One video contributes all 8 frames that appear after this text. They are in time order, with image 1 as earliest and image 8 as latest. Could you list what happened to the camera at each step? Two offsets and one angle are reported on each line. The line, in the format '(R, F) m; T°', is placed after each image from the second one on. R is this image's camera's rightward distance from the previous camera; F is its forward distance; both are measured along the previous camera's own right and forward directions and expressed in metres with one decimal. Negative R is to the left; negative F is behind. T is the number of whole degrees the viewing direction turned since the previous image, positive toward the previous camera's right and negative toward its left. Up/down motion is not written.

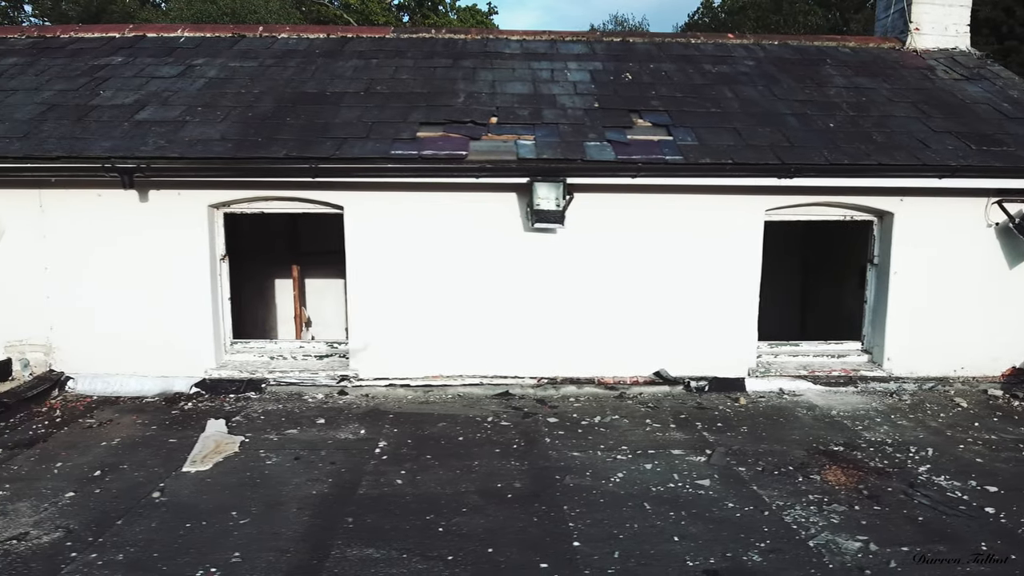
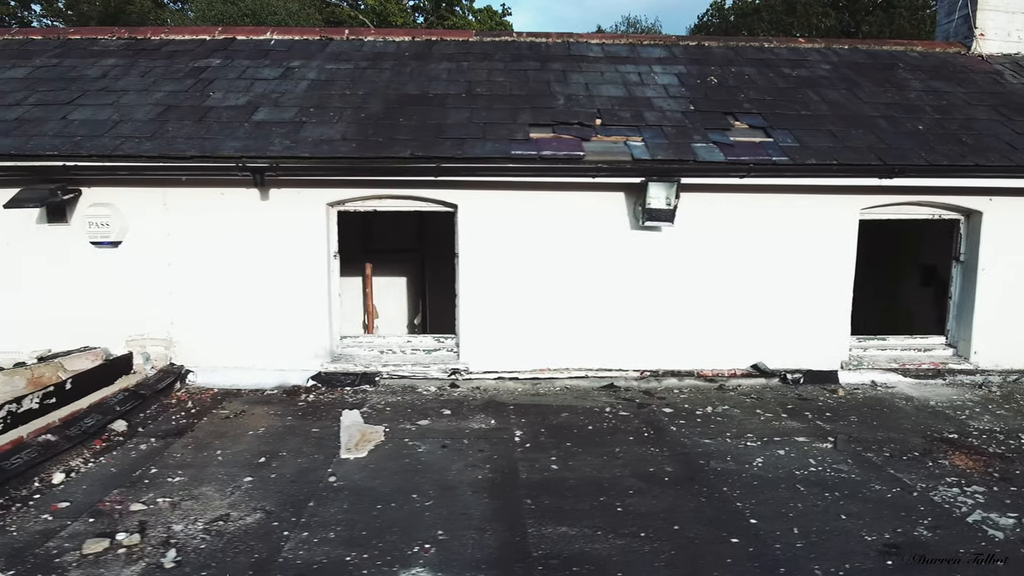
(-1.1, -0.2) m; +1°
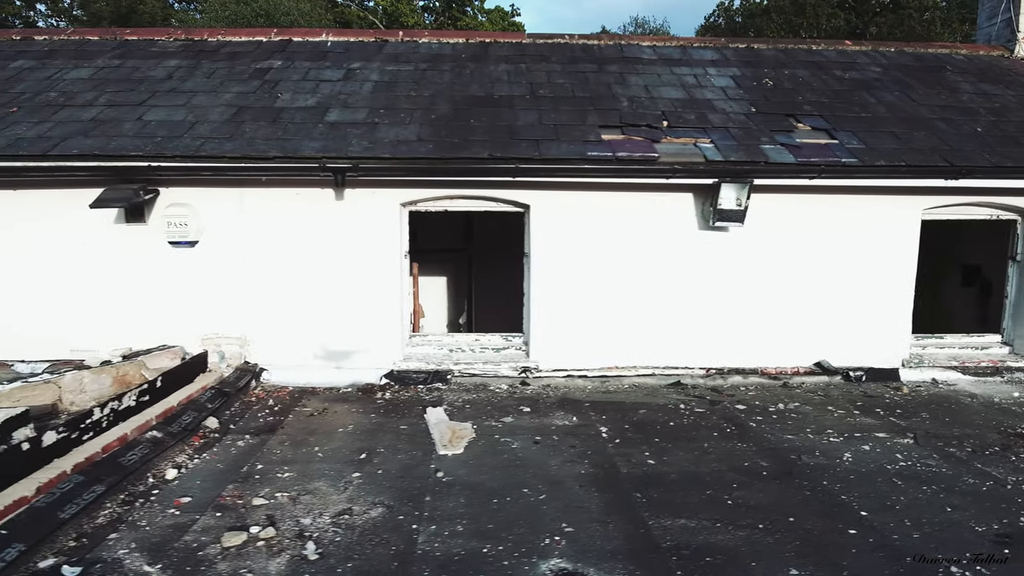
(-0.7, -0.1) m; 0°
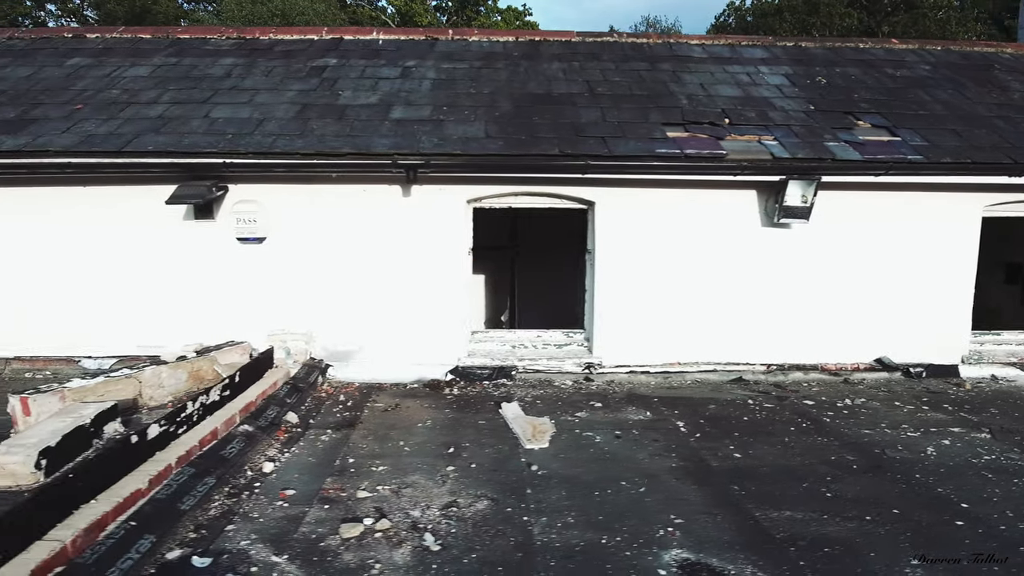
(-0.6, 0.0) m; 0°
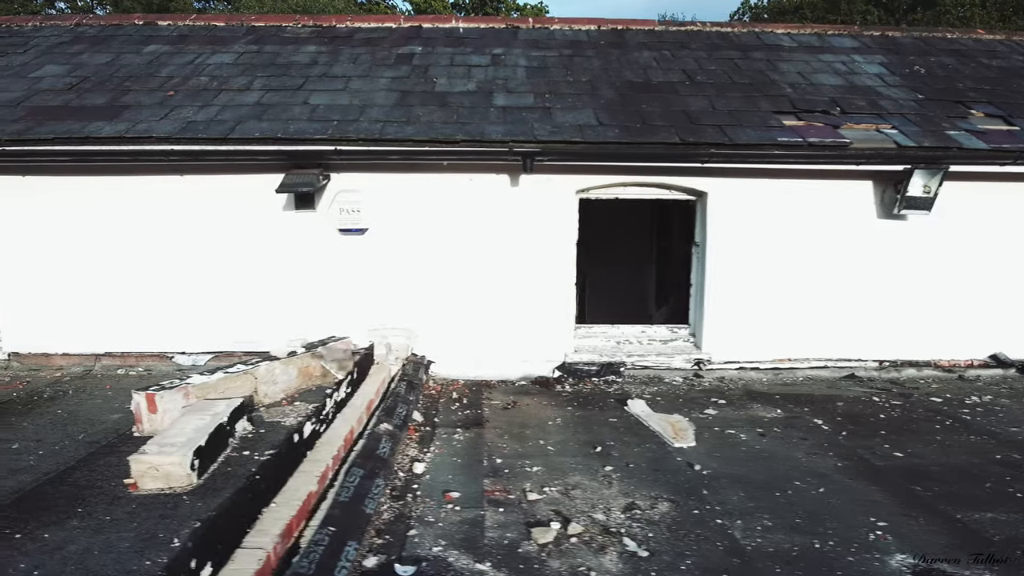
(-1.0, +0.2) m; 0°
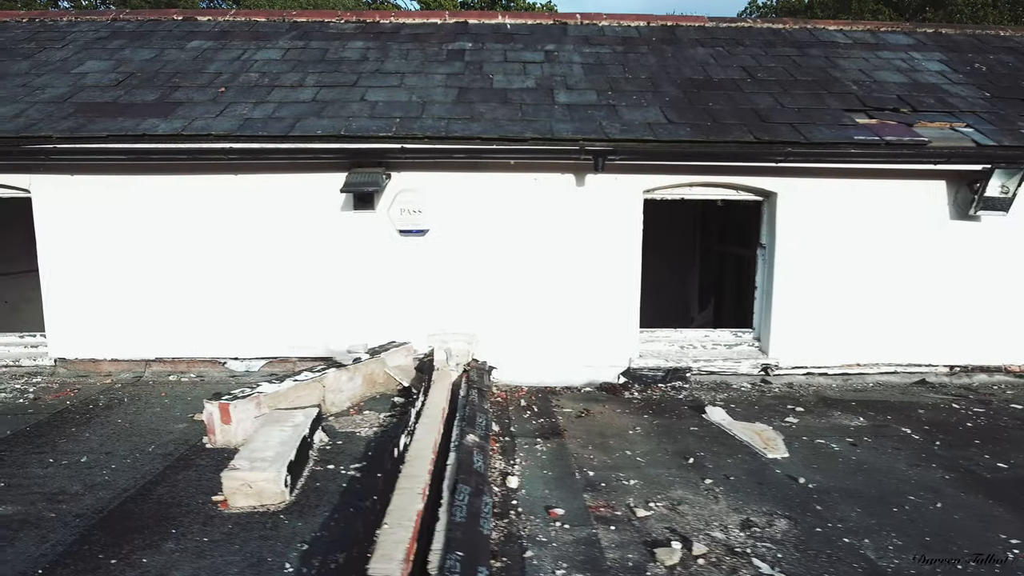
(-0.6, +0.2) m; 0°
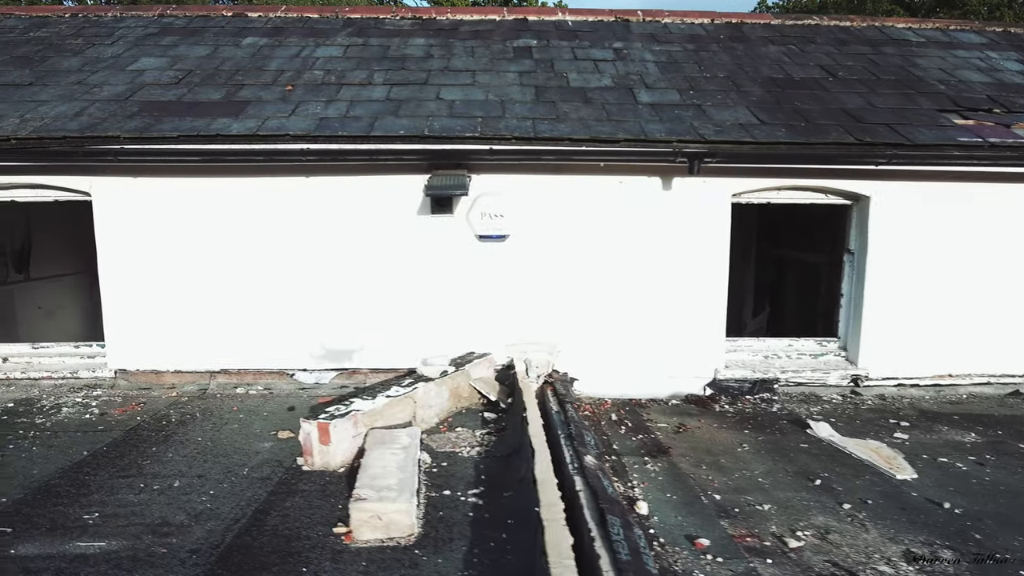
(-0.7, +0.2) m; 0°
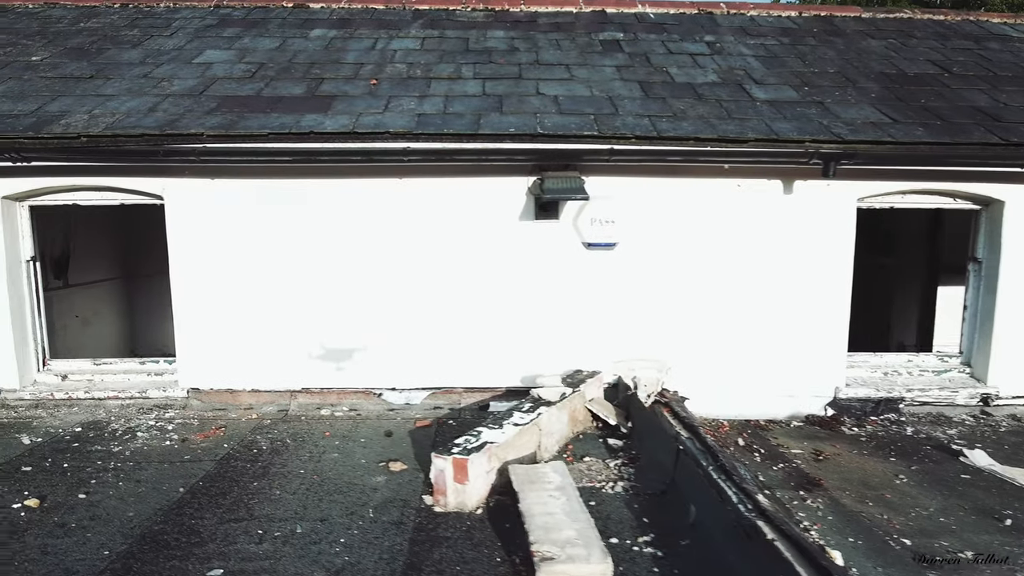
(-0.8, +0.4) m; 0°
